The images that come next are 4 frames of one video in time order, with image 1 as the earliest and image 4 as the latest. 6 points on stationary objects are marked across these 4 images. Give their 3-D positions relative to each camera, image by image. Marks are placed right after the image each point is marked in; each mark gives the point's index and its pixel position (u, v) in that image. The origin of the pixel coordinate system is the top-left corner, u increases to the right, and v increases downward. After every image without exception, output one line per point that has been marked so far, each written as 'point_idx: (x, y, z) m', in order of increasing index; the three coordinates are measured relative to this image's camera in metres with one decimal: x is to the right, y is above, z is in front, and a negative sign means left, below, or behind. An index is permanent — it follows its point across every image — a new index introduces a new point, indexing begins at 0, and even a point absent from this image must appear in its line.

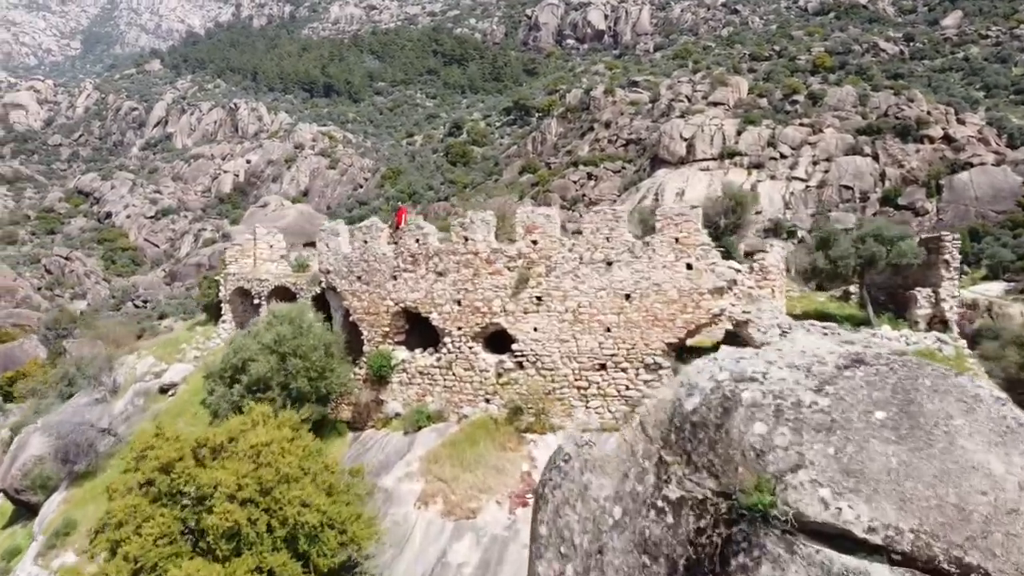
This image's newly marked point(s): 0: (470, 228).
0: (-0.4, +0.6, +8.3) m
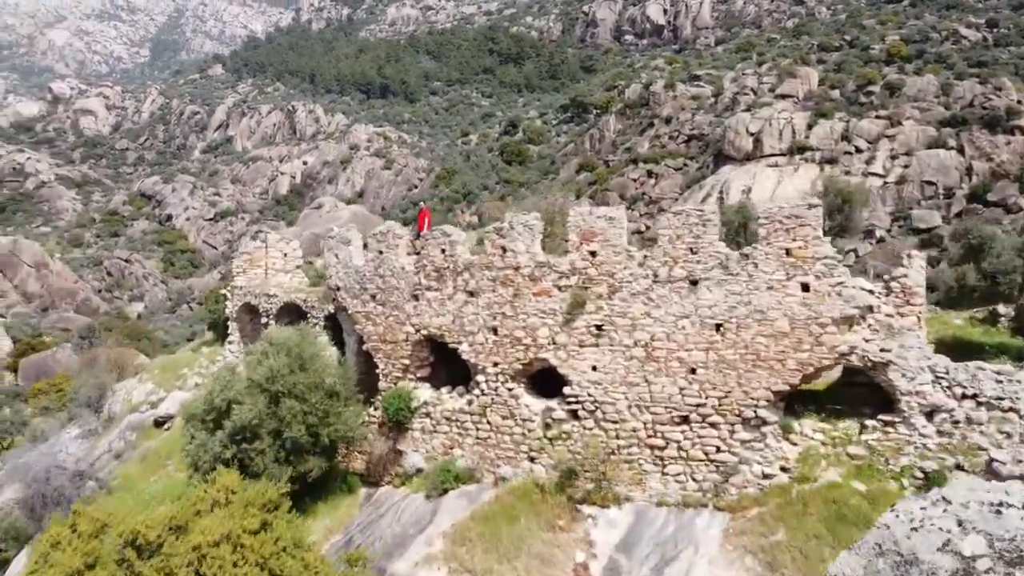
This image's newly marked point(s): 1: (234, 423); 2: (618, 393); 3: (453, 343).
0: (0.0, +0.4, +6.4) m
1: (-2.3, -1.1, +6.7) m
2: (+0.8, -0.8, +6.0) m
3: (-0.5, -0.5, +6.7) m
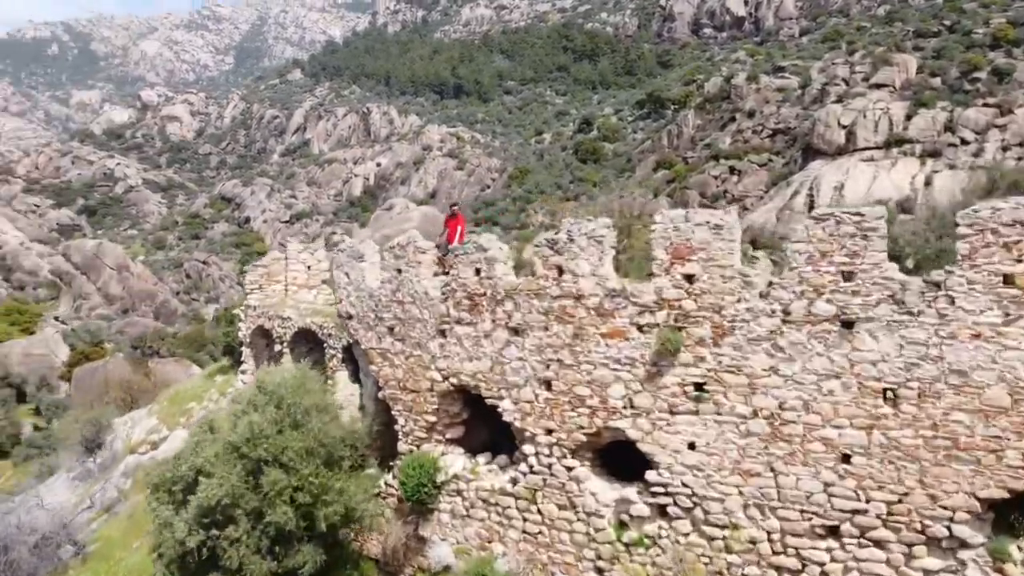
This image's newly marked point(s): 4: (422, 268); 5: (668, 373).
0: (+0.3, +0.2, +4.5) m
1: (-1.9, -1.3, +5.0) m
2: (+1.1, -1.0, +4.0) m
3: (-0.1, -0.7, +4.9) m
4: (-0.6, +0.1, +5.4) m
5: (+0.8, -0.4, +4.2) m
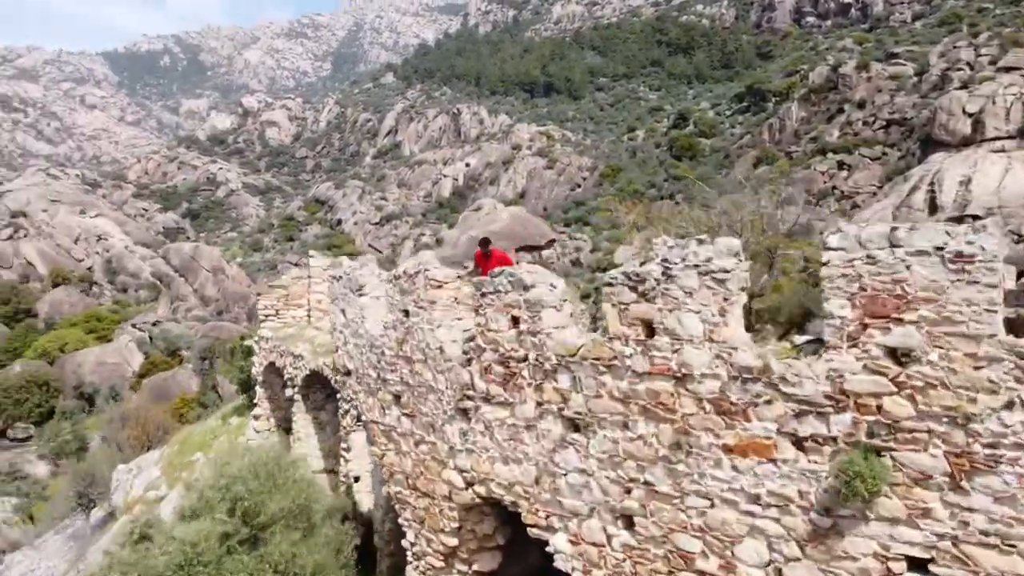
0: (+0.5, 0.0, +2.6) m
1: (-1.7, -1.6, +3.4) m
2: (+1.2, -1.2, +2.0) m
3: (+0.1, -0.9, +3.0) m
4: (-0.3, -0.1, +3.6) m
5: (+1.0, -0.7, +2.2) m
